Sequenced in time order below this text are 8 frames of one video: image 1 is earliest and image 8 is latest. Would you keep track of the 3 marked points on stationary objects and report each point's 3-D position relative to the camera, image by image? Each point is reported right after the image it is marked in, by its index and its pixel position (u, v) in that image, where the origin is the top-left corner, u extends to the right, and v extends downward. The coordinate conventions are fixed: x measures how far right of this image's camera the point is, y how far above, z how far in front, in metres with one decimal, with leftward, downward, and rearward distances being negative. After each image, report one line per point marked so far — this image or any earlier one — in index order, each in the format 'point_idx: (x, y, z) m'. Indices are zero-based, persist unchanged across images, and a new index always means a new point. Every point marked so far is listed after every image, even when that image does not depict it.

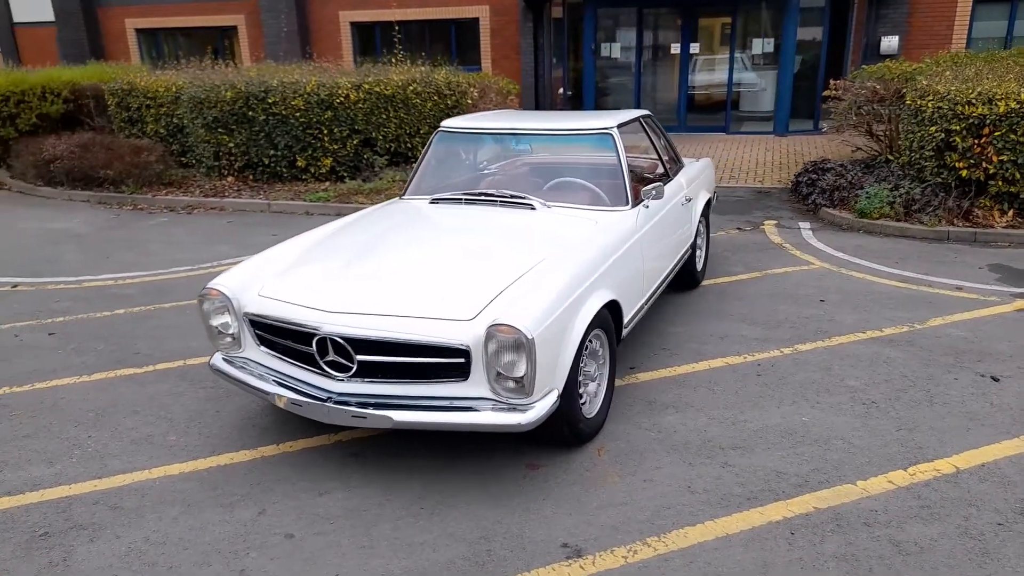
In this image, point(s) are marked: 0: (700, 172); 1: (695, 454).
0: (+1.6, +1.0, +6.3) m
1: (+0.9, -0.8, +3.7) m
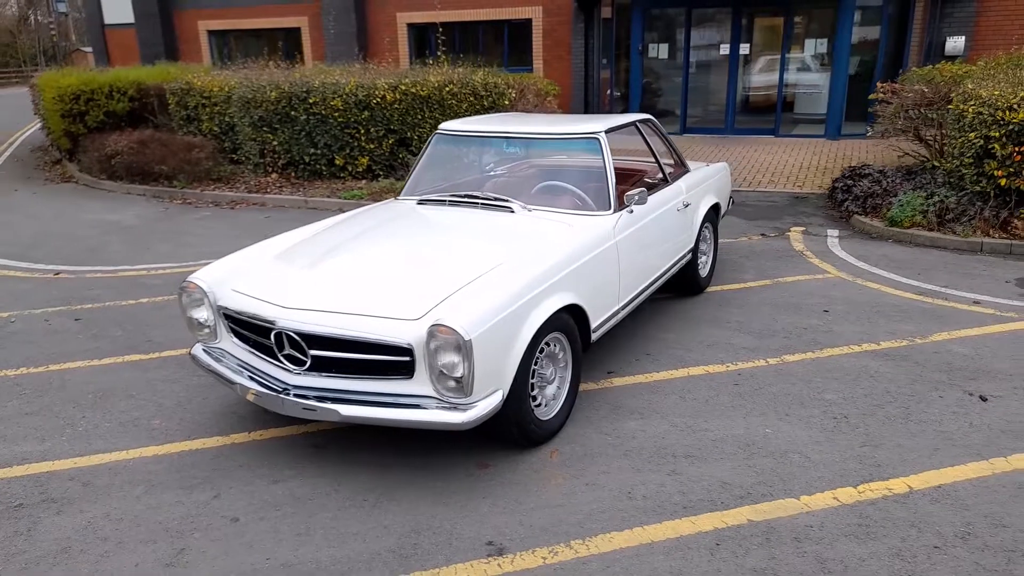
0: (+1.6, +0.9, +6.2) m
1: (+0.7, -0.9, +3.7) m
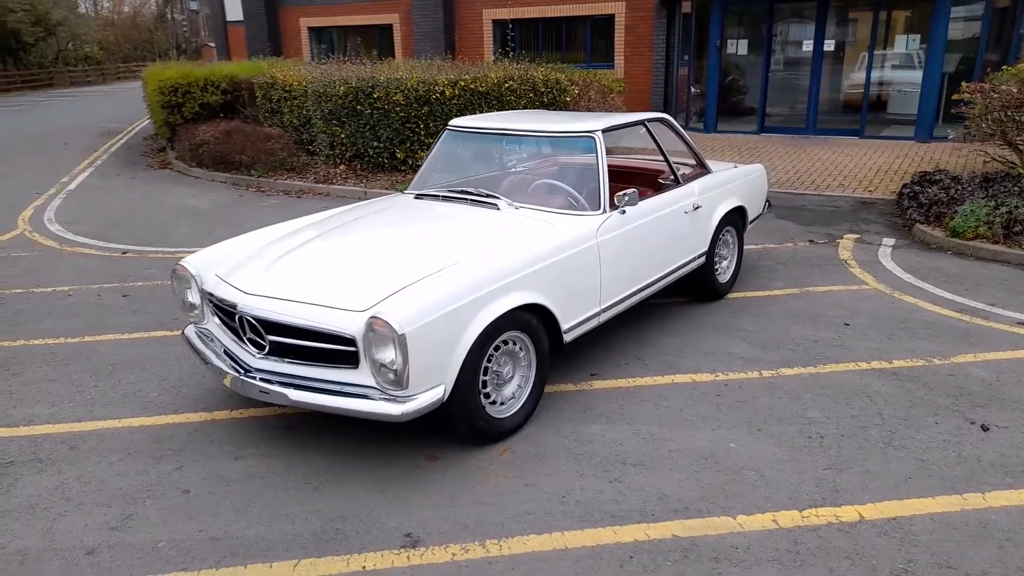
0: (+1.7, +0.9, +6.0) m
1: (+0.4, -0.9, +3.7) m
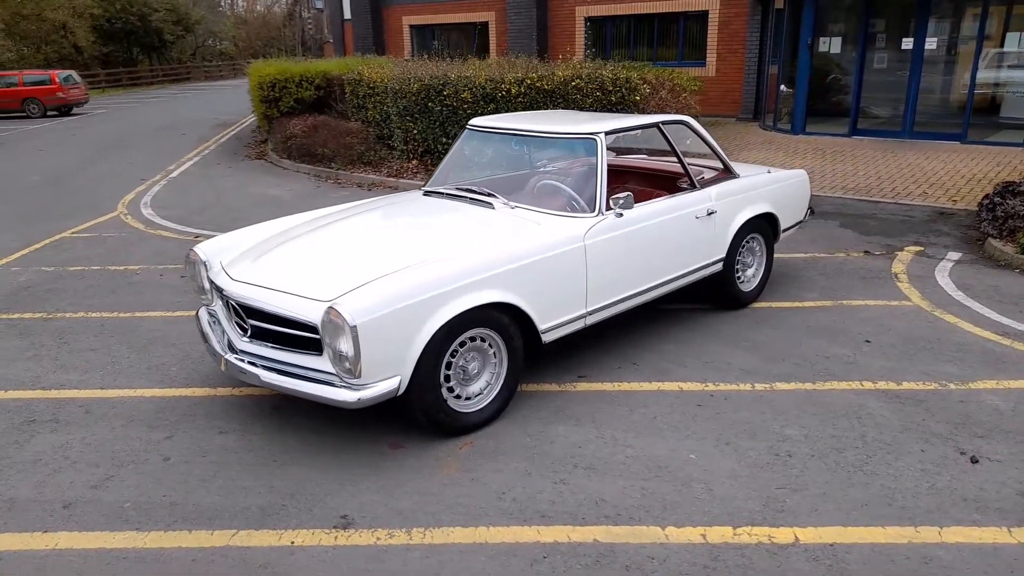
0: (+1.9, +0.8, +5.8) m
1: (+0.2, -0.9, +3.7) m
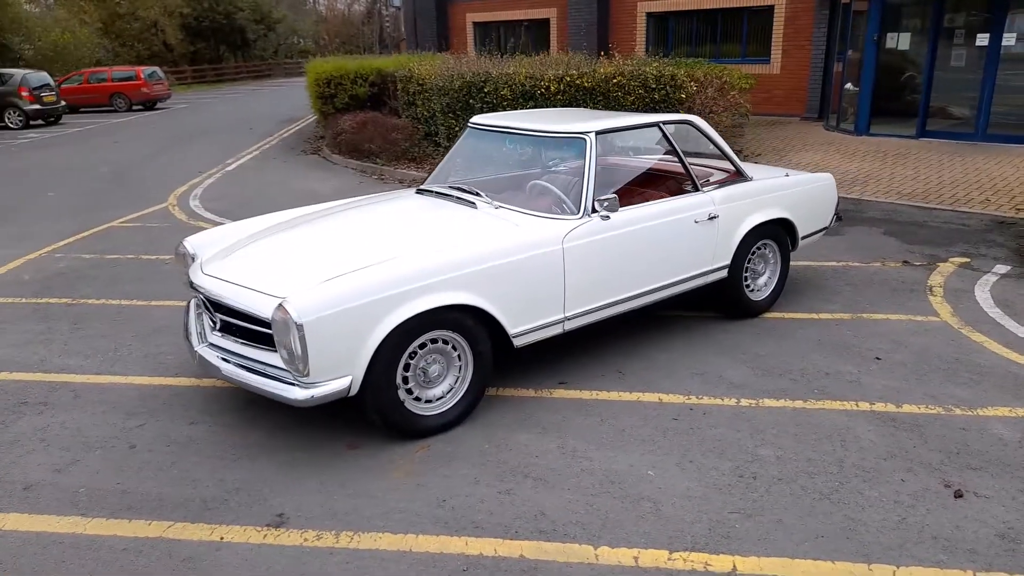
0: (+1.9, +0.7, +5.5) m
1: (-0.1, -0.9, +3.6) m
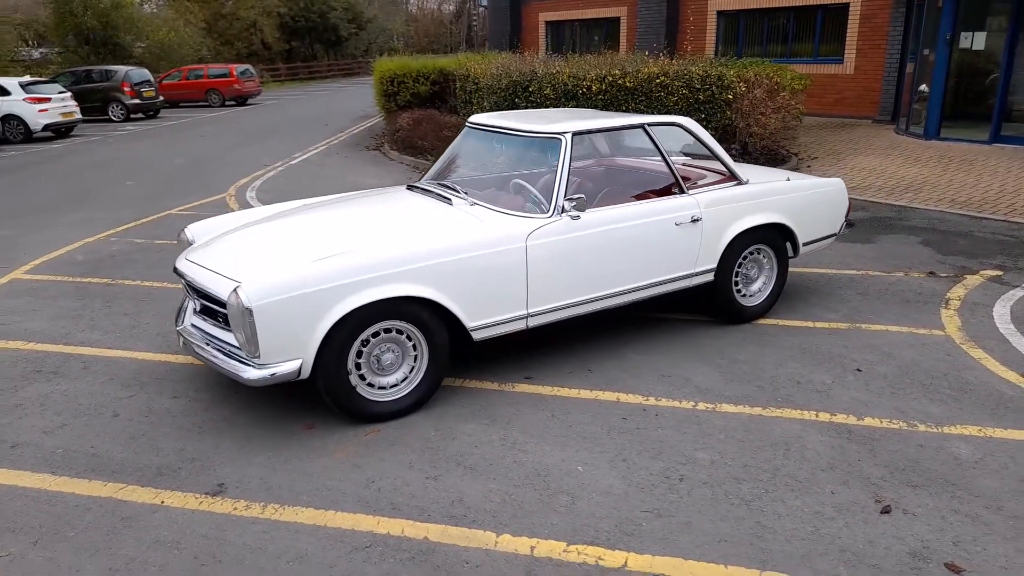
0: (+1.8, +0.7, +5.4) m
1: (-0.4, -0.9, +3.7) m
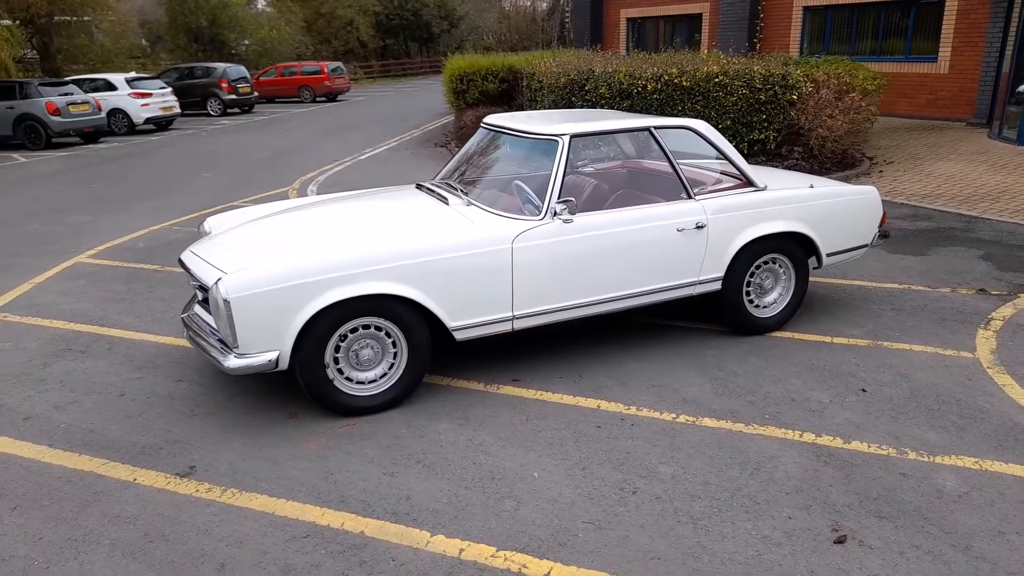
0: (+1.9, +0.6, +5.2) m
1: (-0.6, -0.9, +3.8) m
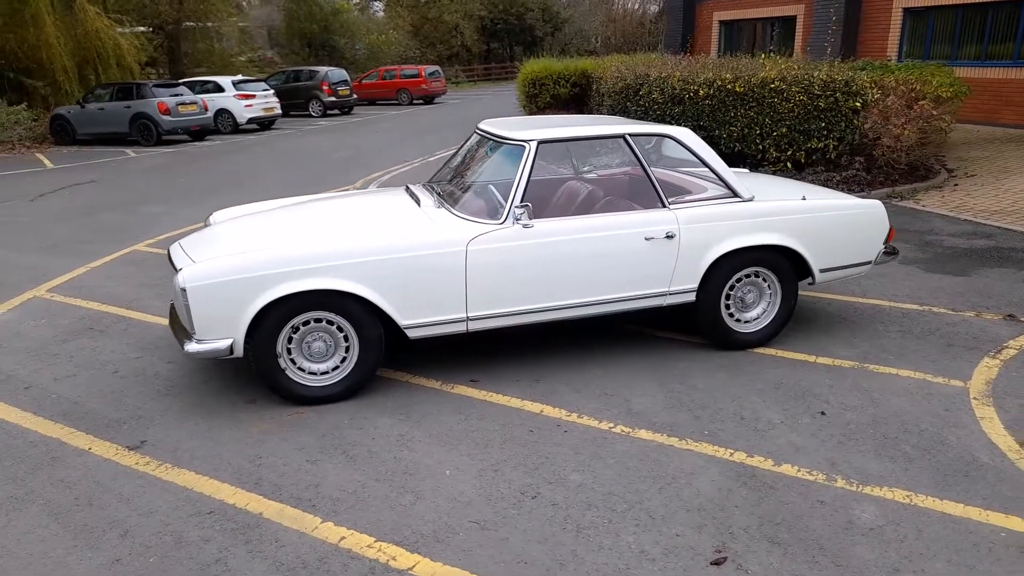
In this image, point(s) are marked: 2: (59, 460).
0: (+1.7, +0.5, +5.0) m
1: (-1.0, -0.8, +4.0) m
2: (-2.4, -0.9, +3.9) m
